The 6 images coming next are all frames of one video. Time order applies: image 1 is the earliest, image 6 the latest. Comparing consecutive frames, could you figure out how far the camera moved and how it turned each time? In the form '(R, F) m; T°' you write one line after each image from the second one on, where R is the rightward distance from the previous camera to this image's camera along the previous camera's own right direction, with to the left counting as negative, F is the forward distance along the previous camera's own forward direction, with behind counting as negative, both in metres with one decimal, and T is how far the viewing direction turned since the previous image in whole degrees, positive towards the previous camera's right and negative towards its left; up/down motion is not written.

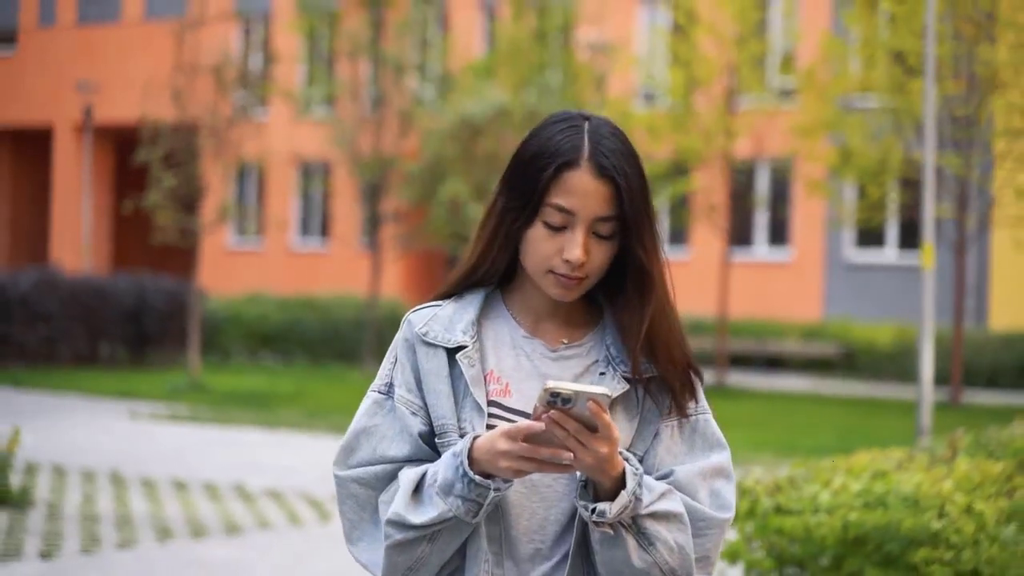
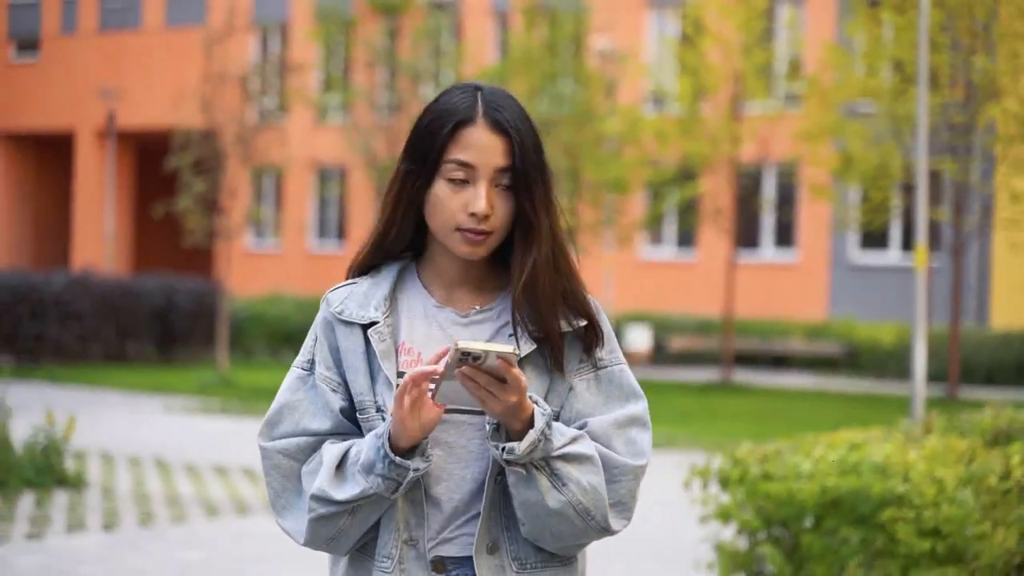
(0.0, -0.7) m; 0°
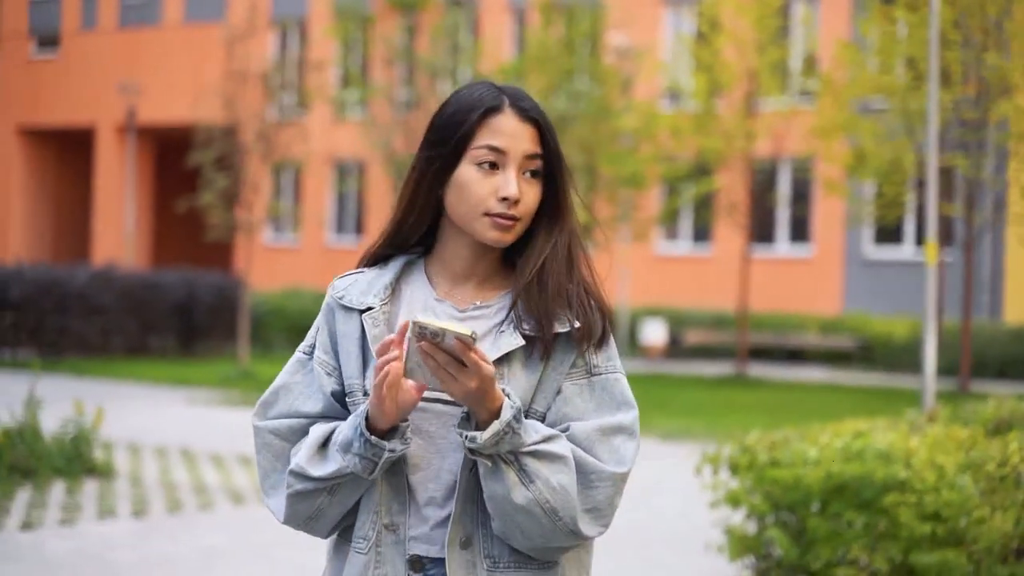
(0.0, -0.2) m; 0°
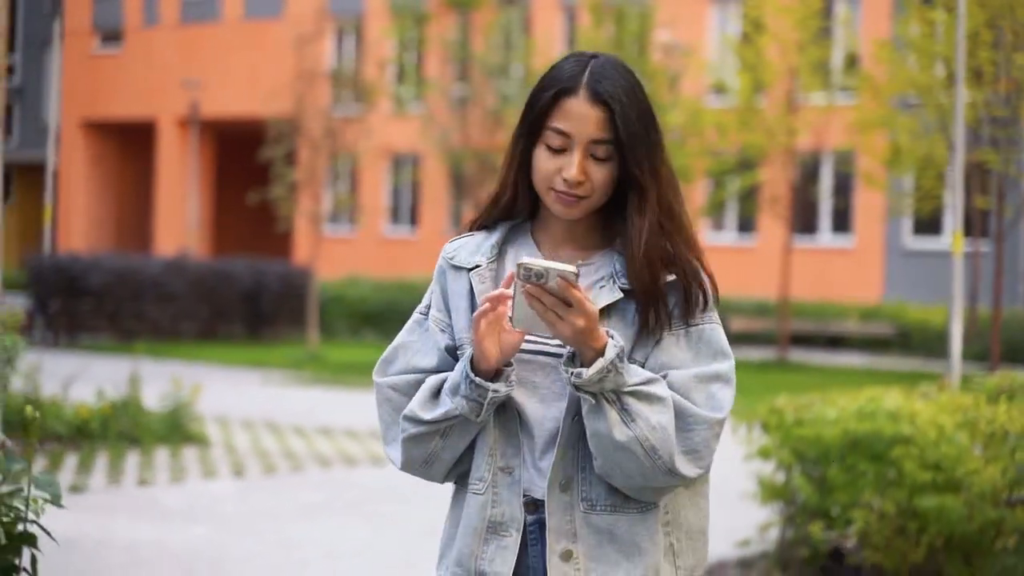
(0.0, -1.0) m; -1°
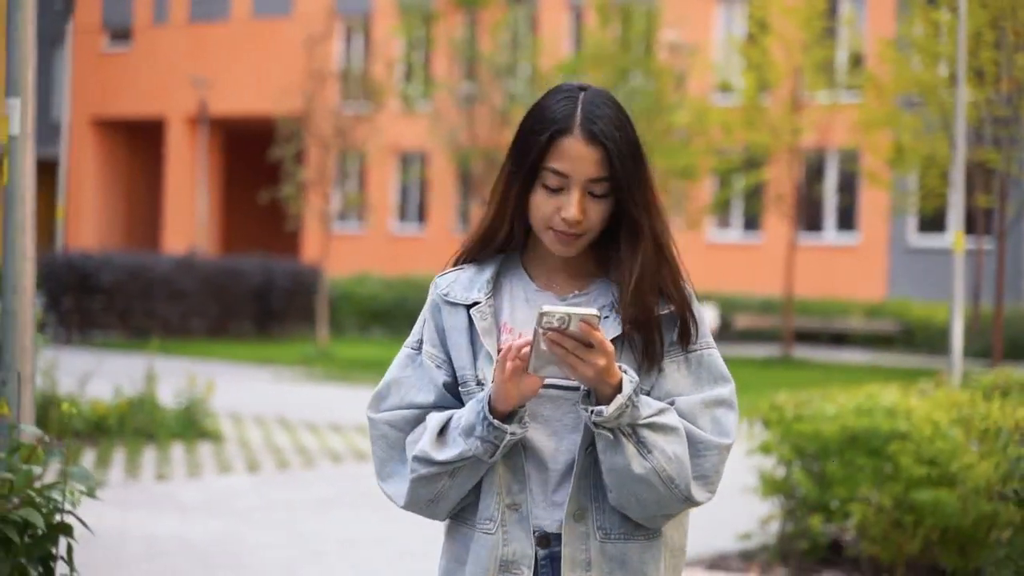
(0.0, -0.2) m; 0°
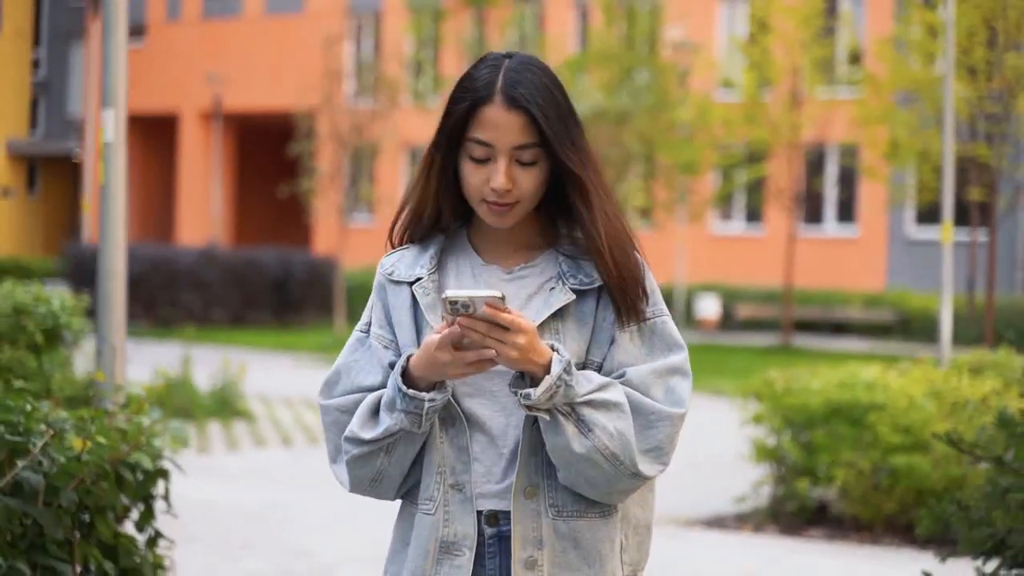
(0.0, -0.7) m; 0°
